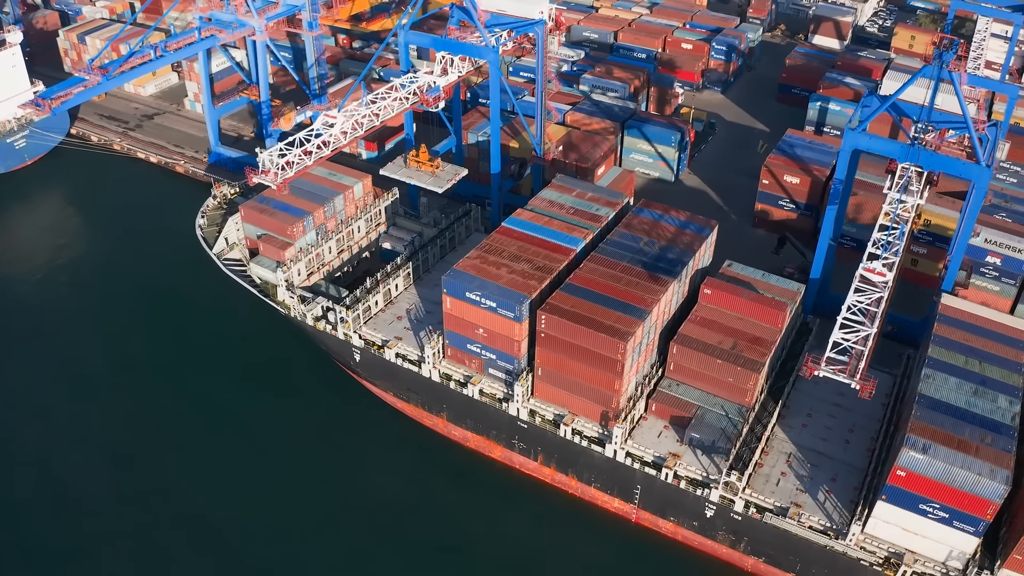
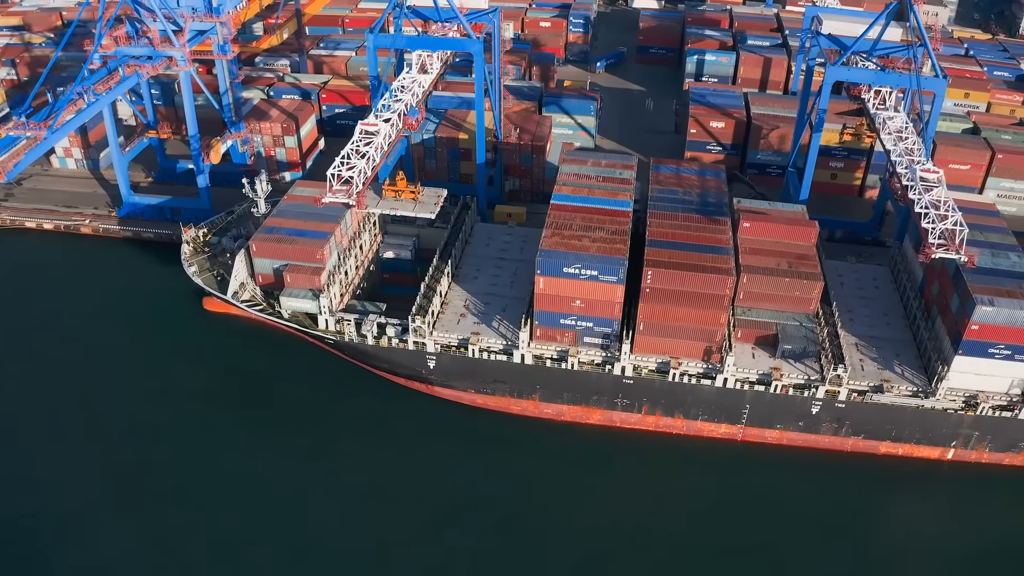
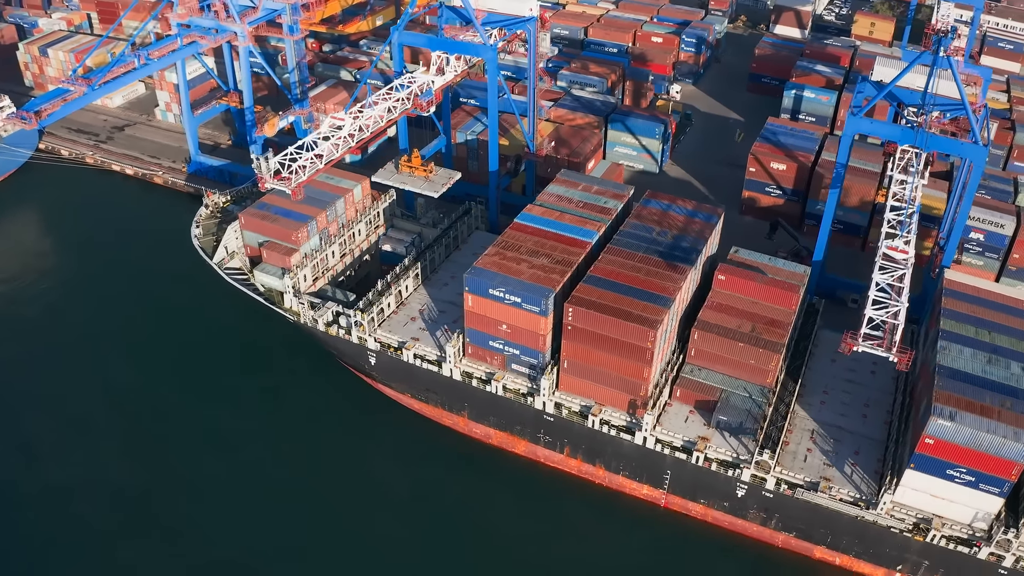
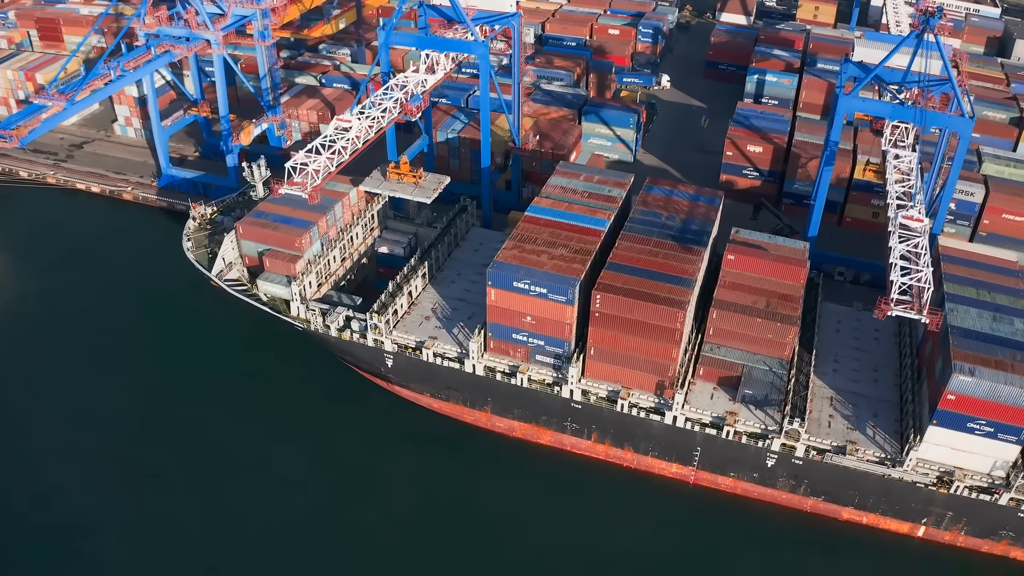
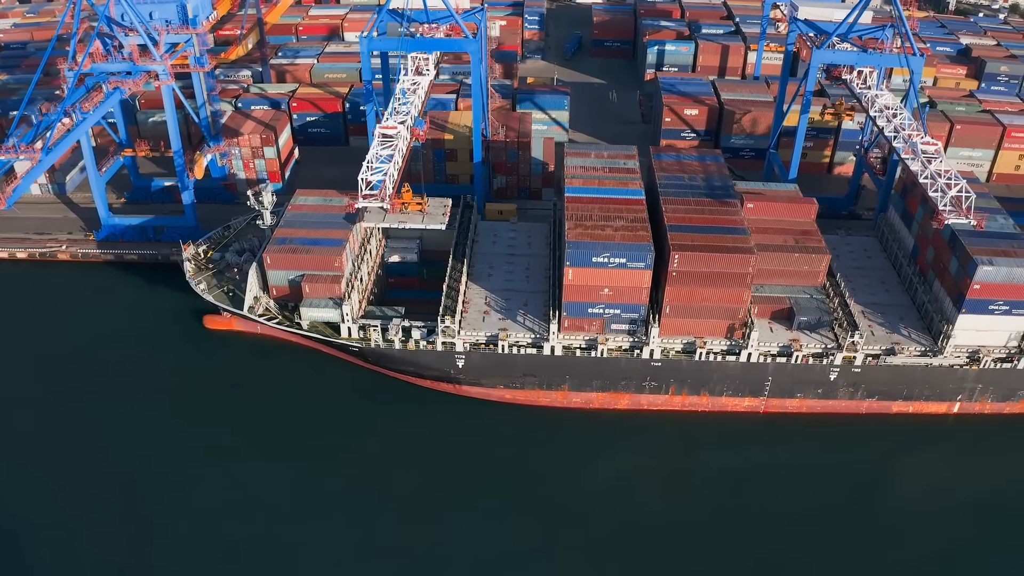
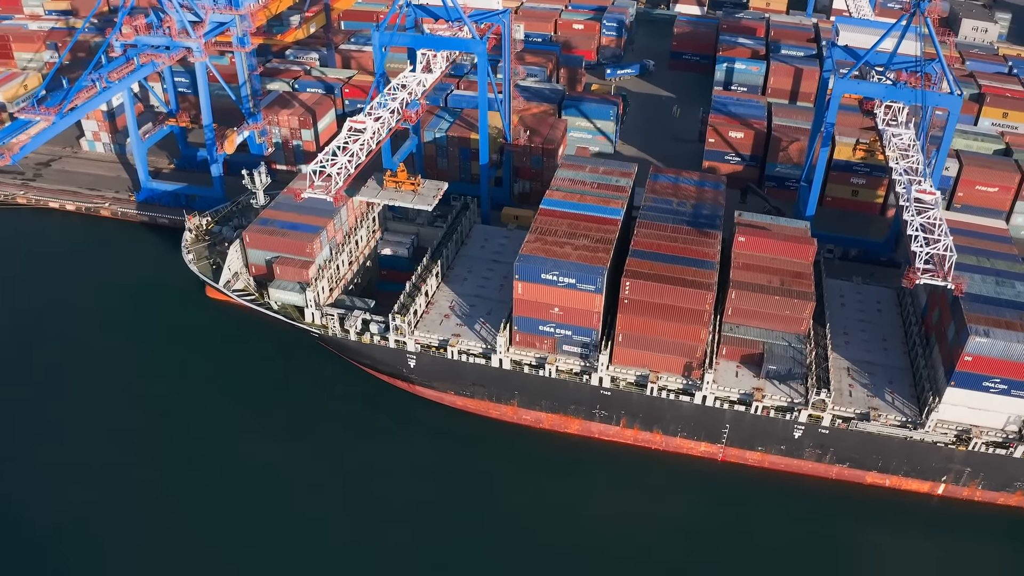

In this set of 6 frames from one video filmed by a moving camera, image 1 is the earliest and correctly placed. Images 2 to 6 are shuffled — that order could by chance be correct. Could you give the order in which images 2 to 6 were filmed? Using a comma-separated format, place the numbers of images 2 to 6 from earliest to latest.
3, 4, 6, 2, 5
